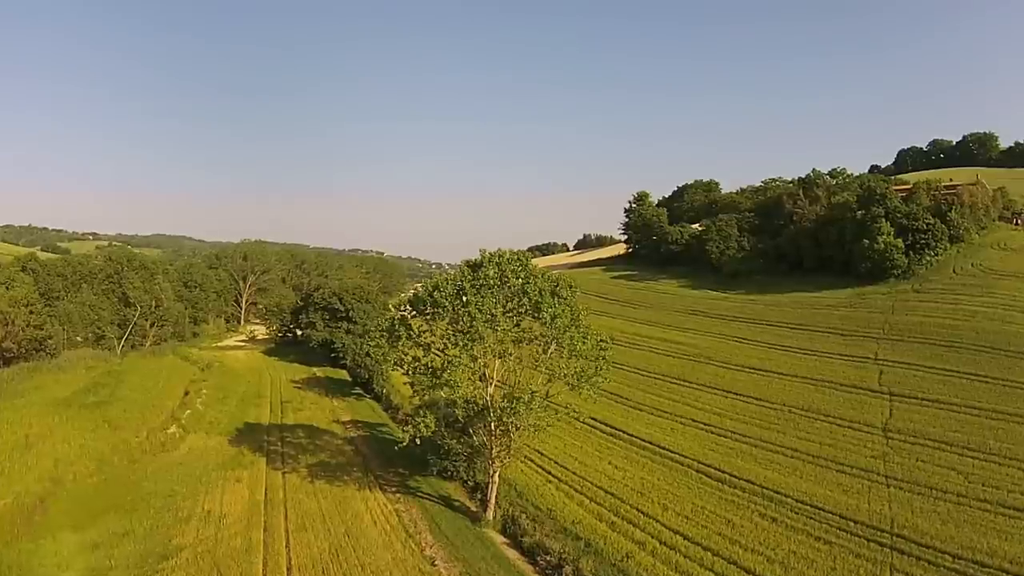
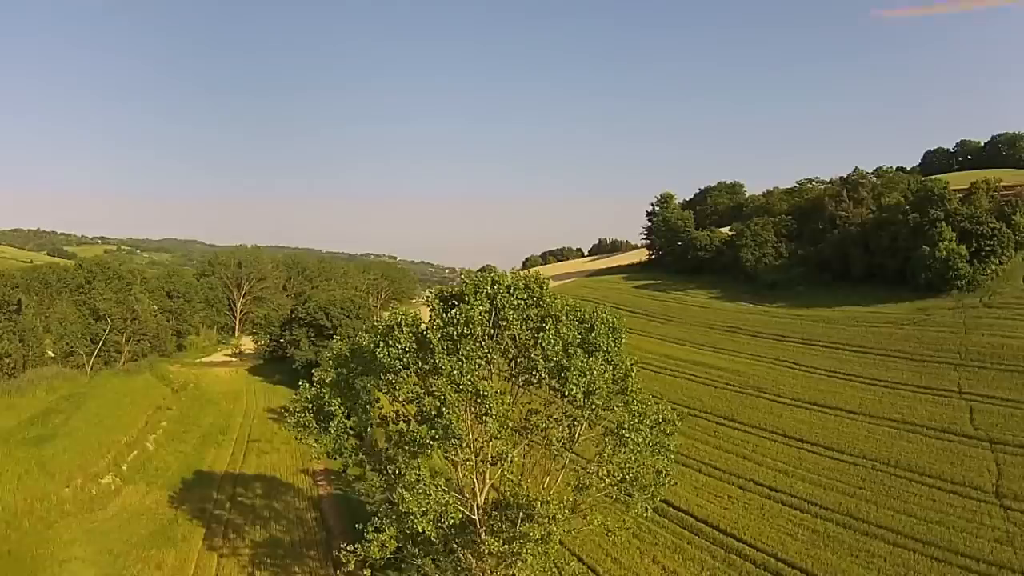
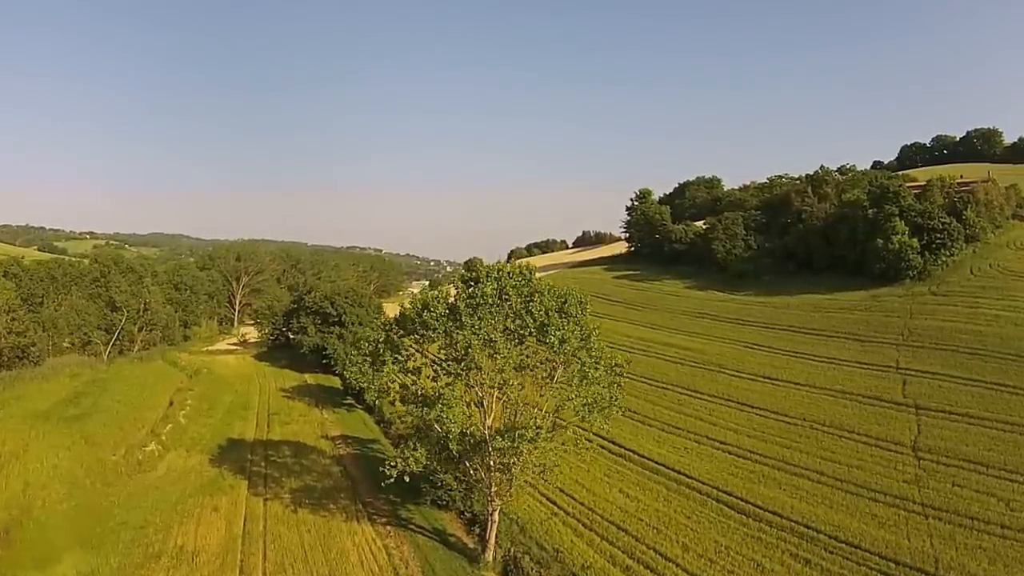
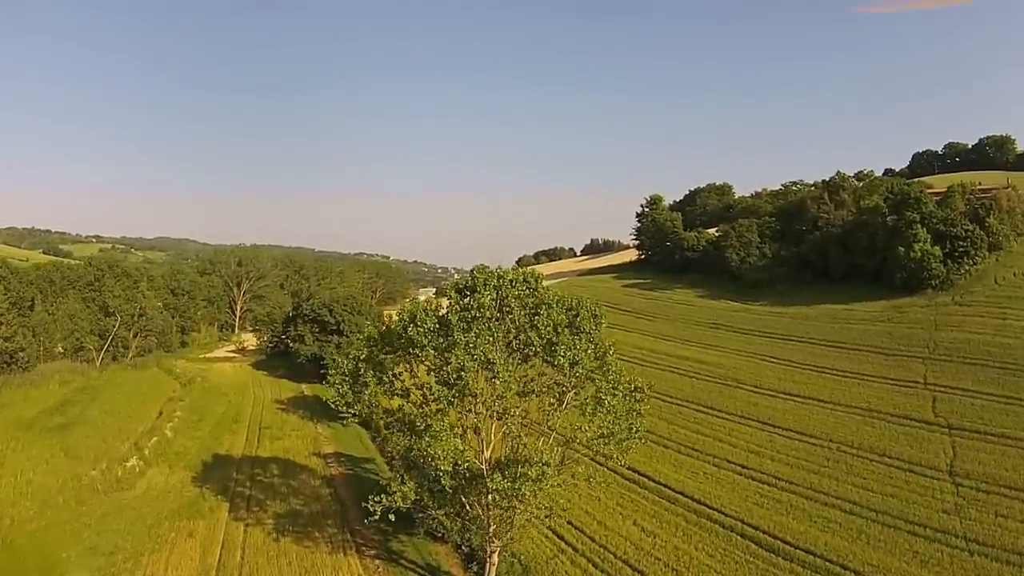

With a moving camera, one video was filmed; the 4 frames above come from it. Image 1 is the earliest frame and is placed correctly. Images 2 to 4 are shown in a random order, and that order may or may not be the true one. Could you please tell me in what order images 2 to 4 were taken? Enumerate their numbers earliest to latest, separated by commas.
3, 4, 2
